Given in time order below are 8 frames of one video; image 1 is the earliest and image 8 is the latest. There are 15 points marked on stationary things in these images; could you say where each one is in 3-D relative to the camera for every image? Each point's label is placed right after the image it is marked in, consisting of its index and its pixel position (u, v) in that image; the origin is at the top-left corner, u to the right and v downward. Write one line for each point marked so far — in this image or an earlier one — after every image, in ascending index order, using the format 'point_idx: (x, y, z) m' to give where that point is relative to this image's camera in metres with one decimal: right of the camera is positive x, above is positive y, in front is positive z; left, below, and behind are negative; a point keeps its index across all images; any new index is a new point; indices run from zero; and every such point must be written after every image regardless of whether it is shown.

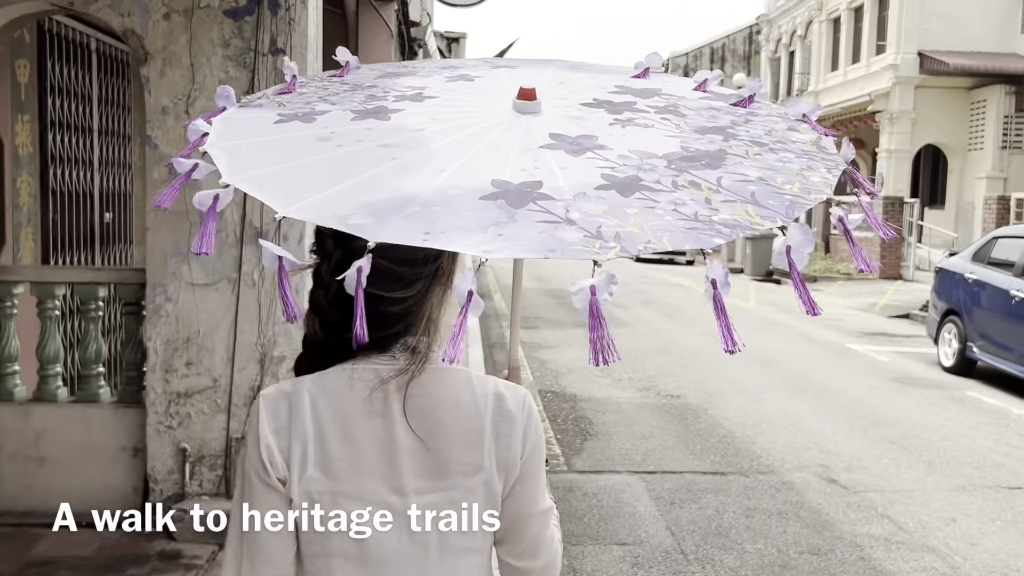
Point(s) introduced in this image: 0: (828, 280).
0: (+6.8, +0.2, +19.1) m
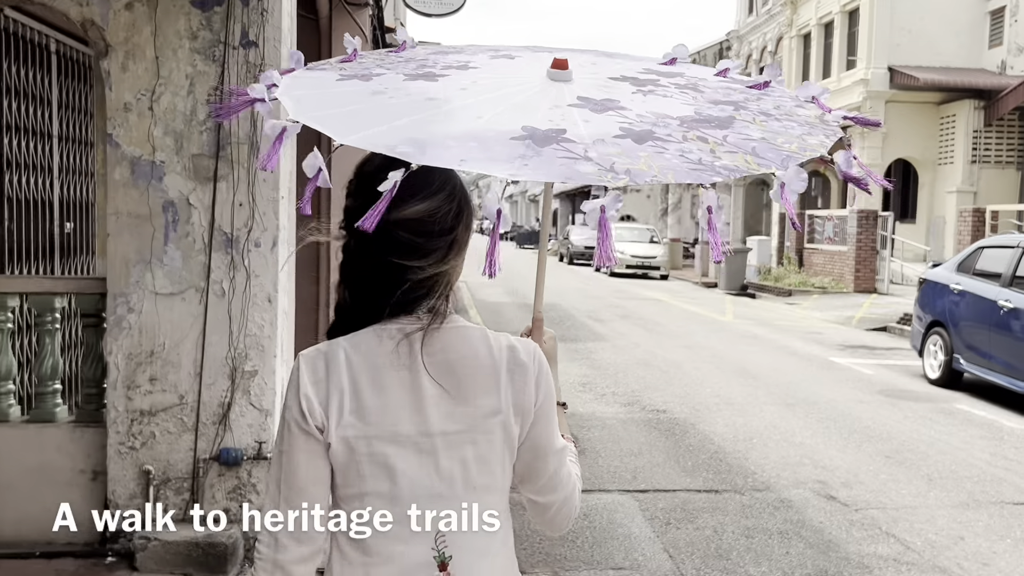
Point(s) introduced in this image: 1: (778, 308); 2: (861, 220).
0: (+6.2, -0.1, +19.0) m
1: (+5.0, -0.4, +16.9) m
2: (+7.3, +1.4, +18.7) m
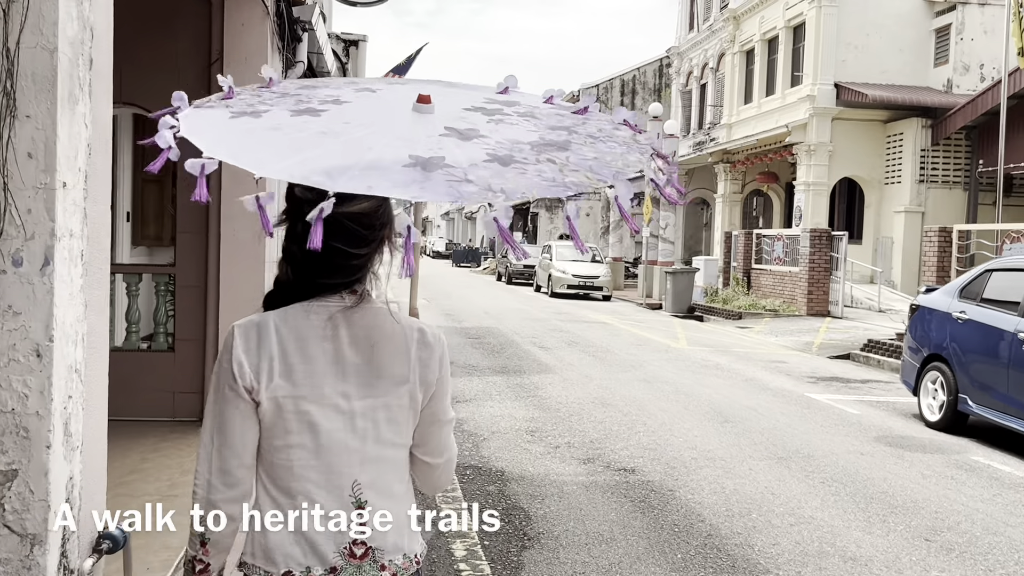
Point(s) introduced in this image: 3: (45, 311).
0: (+4.9, -0.6, +18.1) m
1: (+3.8, -0.8, +15.8) m
2: (+6.0, +1.0, +17.9) m
3: (-1.2, -0.1, +2.2) m
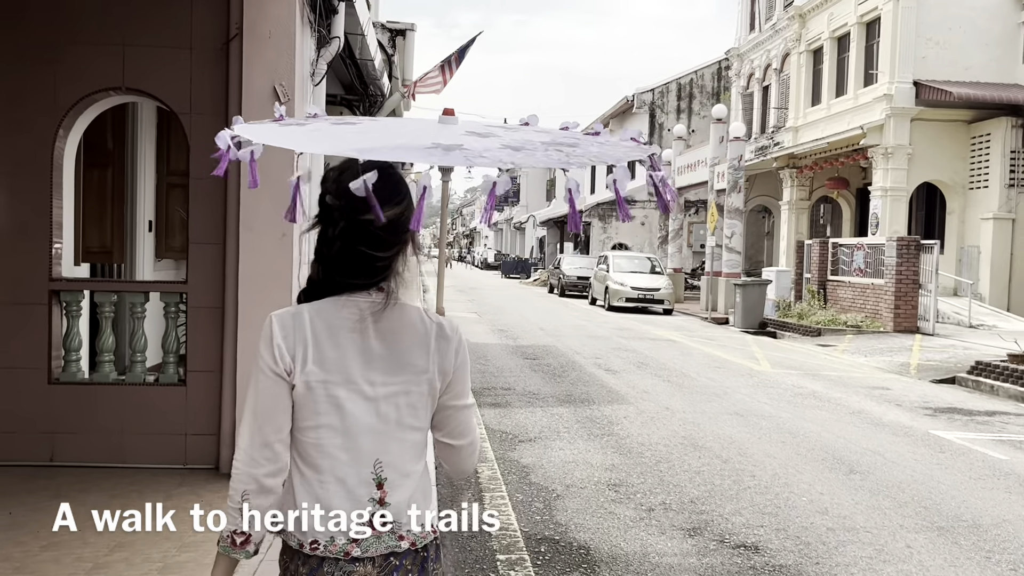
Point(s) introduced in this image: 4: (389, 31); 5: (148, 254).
0: (+6.0, -0.8, +16.6) m
1: (+4.8, -1.0, +14.4) m
2: (+7.1, +0.7, +16.3) m
3: (-0.9, -0.1, +1.1) m
4: (-1.5, +3.2, +11.0) m
5: (-3.1, +0.3, +7.5) m
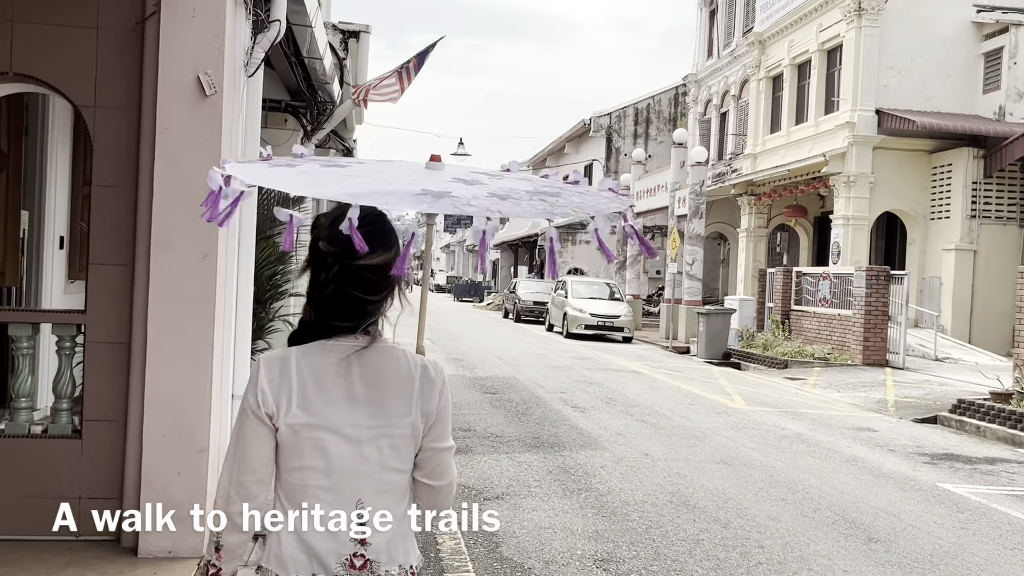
0: (+5.2, -1.4, +16.0) m
1: (+4.1, -1.5, +13.8) m
2: (+6.3, +0.2, +15.9) m
3: (-0.8, -0.2, +0.2) m
4: (-1.9, +2.9, +10.1) m
5: (-3.3, +0.1, +6.4) m
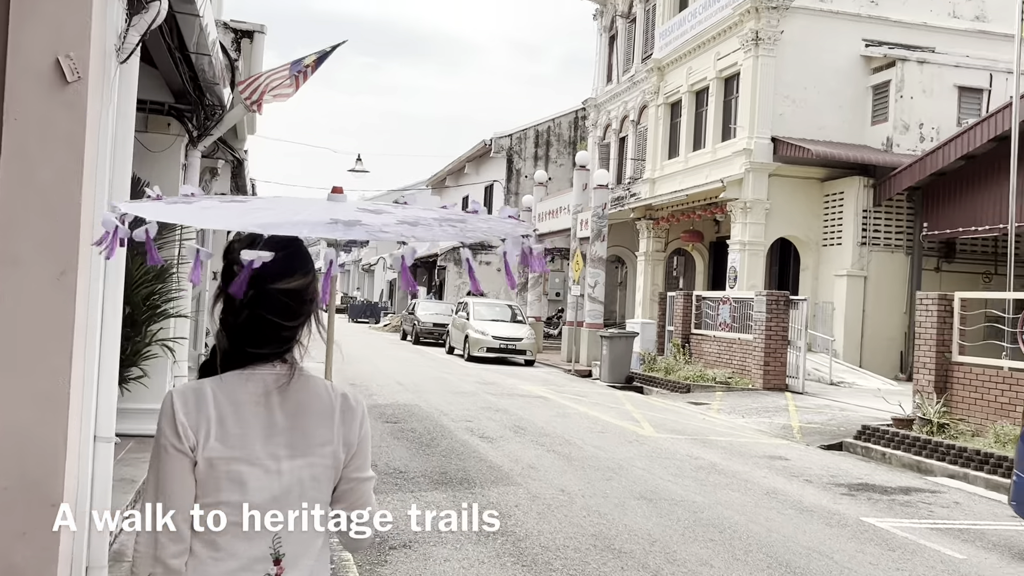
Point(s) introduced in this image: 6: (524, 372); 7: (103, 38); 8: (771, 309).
0: (+3.5, -1.8, +16.0) m
1: (+2.6, -1.9, +13.6) m
2: (+4.6, -0.3, +16.0) m
3: (-0.7, -0.2, -0.5) m
4: (-2.9, +2.7, +9.4) m
5: (-3.9, 0.0, +5.5) m
6: (+0.3, -1.8, +18.5) m
7: (-1.8, +1.1, +4.0) m
8: (+4.6, -0.4, +16.0) m
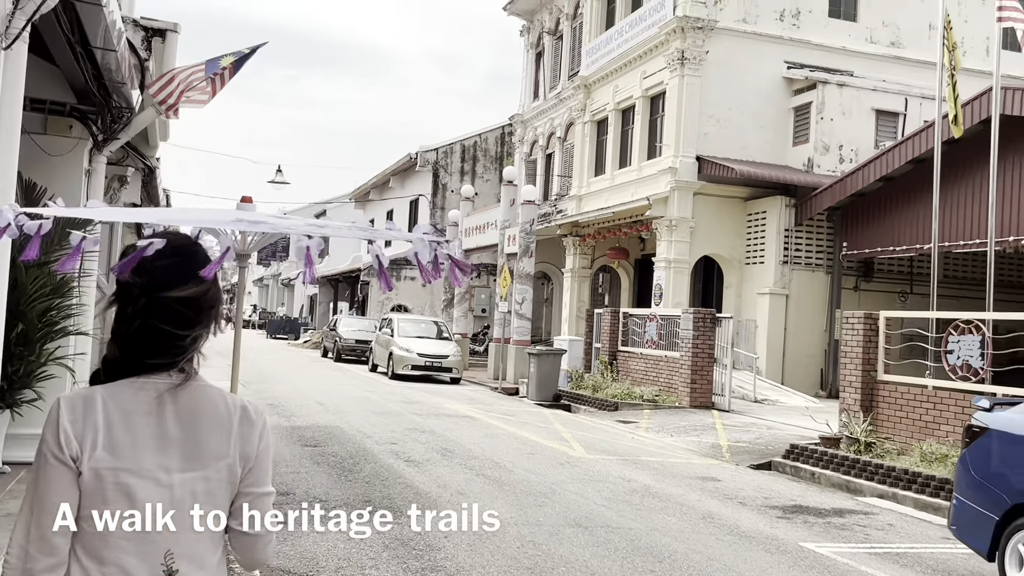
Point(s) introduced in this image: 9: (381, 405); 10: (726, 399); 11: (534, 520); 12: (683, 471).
0: (+2.1, -2.1, +15.8) m
1: (+1.5, -2.1, +13.4) m
2: (+3.3, -0.6, +16.0) m
3: (-0.6, -0.2, -0.8) m
4: (-3.6, +2.6, +8.8) m
5: (-4.3, -0.1, +4.8) m
6: (-1.2, -2.1, +18.1) m
7: (-2.1, +1.1, +3.5) m
8: (+3.3, -0.7, +16.0) m
9: (-2.0, -1.8, +13.8) m
10: (+3.8, -2.0, +15.7) m
11: (+0.2, -1.7, +6.5) m
12: (+1.8, -2.0, +9.5) m
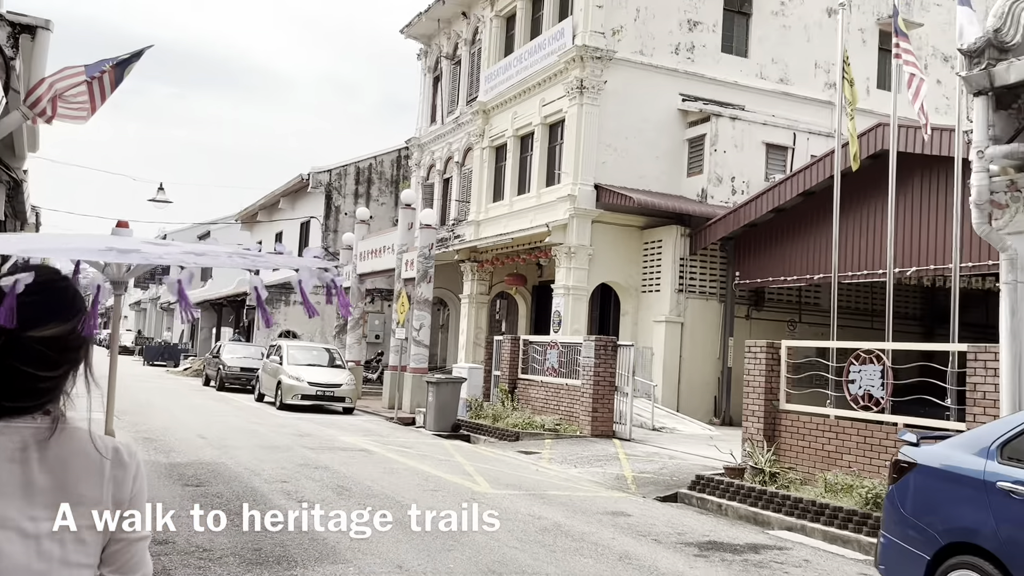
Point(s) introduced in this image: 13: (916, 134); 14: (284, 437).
0: (+0.4, -2.6, +15.5) m
1: (+0.1, -2.5, +13.0) m
2: (+1.5, -1.1, +15.8) m
3: (-0.3, -0.2, -1.3) m
4: (-4.5, +2.3, +8.0) m
5: (-4.6, -0.2, +3.9) m
6: (-3.3, -2.6, +17.3) m
7: (-2.3, +1.0, +2.9) m
8: (+1.5, -1.2, +15.8) m
9: (-3.5, -2.2, +13.0) m
10: (+2.0, -2.4, +15.6) m
11: (-0.5, -1.9, +6.0) m
12: (+0.8, -2.2, +9.2) m
13: (+6.5, +2.5, +14.6) m
14: (-3.4, -2.2, +13.2) m
